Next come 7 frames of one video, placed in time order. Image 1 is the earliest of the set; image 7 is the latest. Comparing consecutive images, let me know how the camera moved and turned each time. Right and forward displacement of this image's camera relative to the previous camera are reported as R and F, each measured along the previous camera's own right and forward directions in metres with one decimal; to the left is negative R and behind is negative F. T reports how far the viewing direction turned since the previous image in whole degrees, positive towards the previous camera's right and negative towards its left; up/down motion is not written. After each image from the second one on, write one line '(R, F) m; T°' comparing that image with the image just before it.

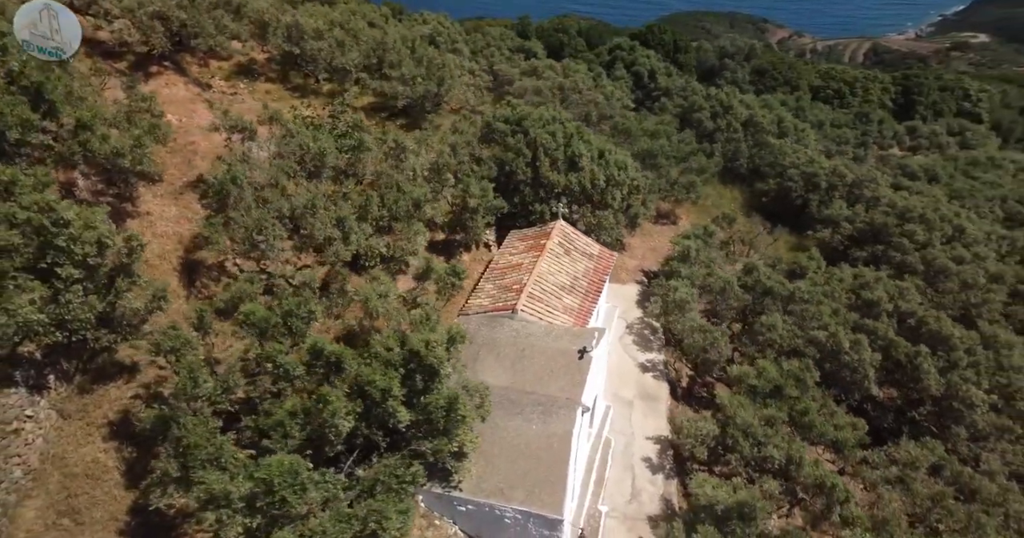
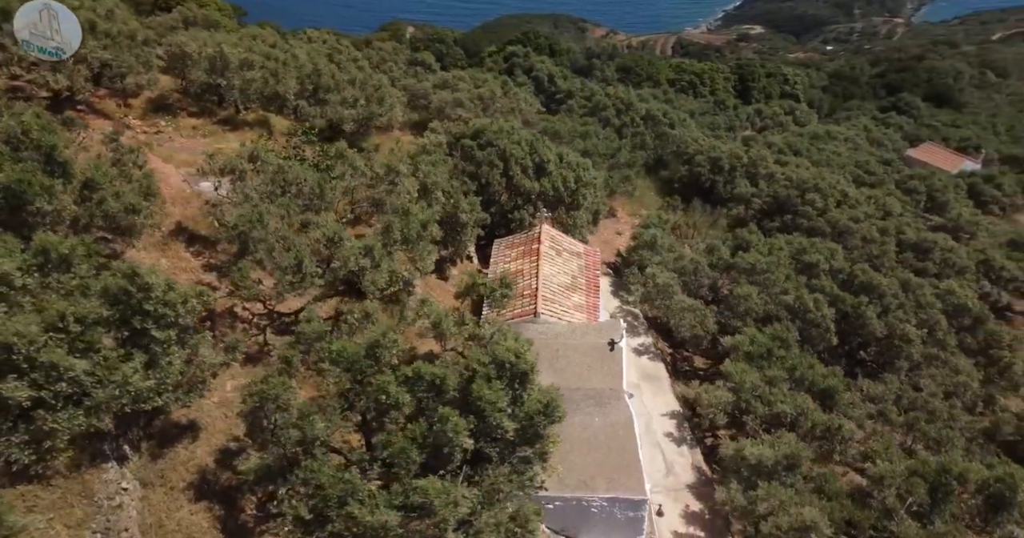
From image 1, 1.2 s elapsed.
(-4.0, -0.6) m; +14°
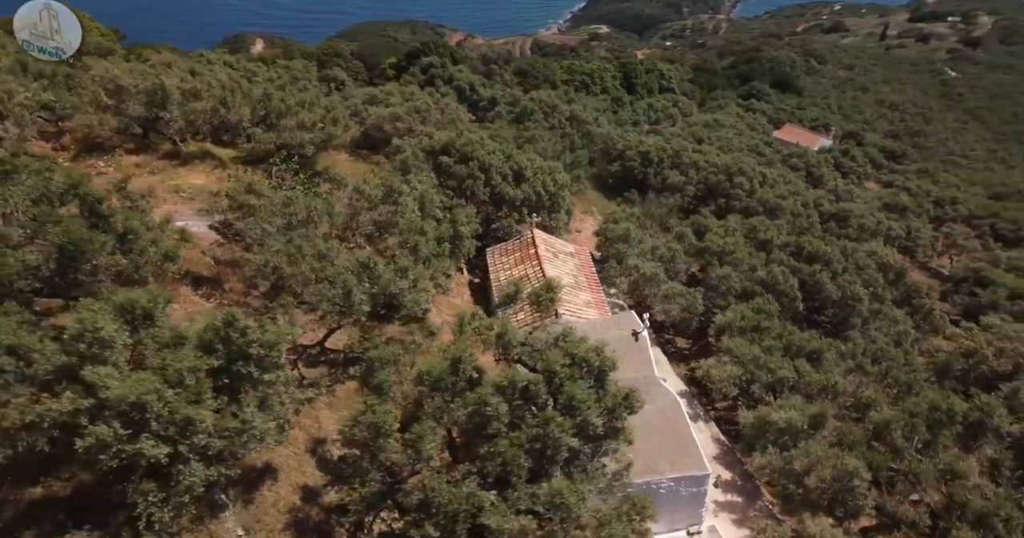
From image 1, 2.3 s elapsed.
(-3.6, -0.2) m; +12°
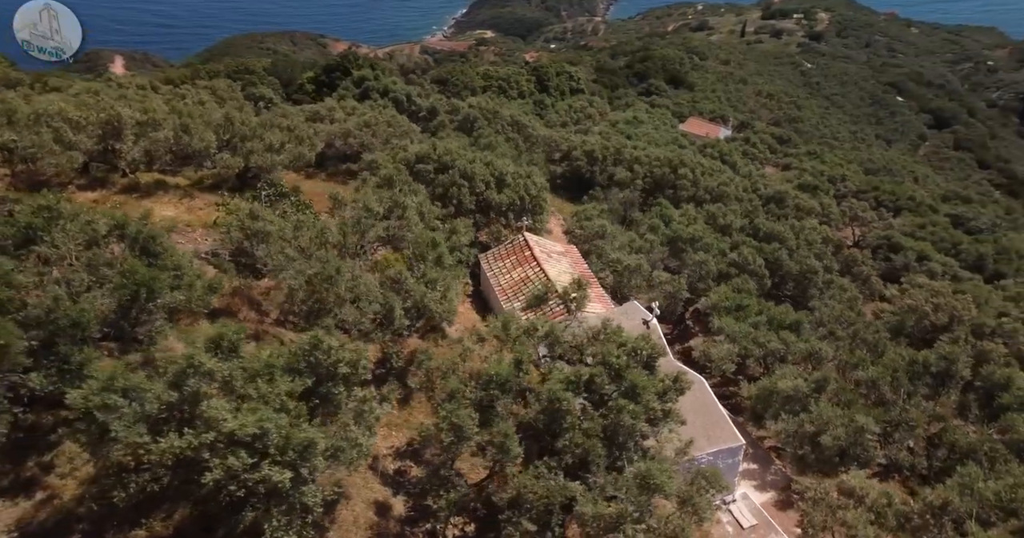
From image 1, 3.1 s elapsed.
(-2.9, -0.2) m; +9°
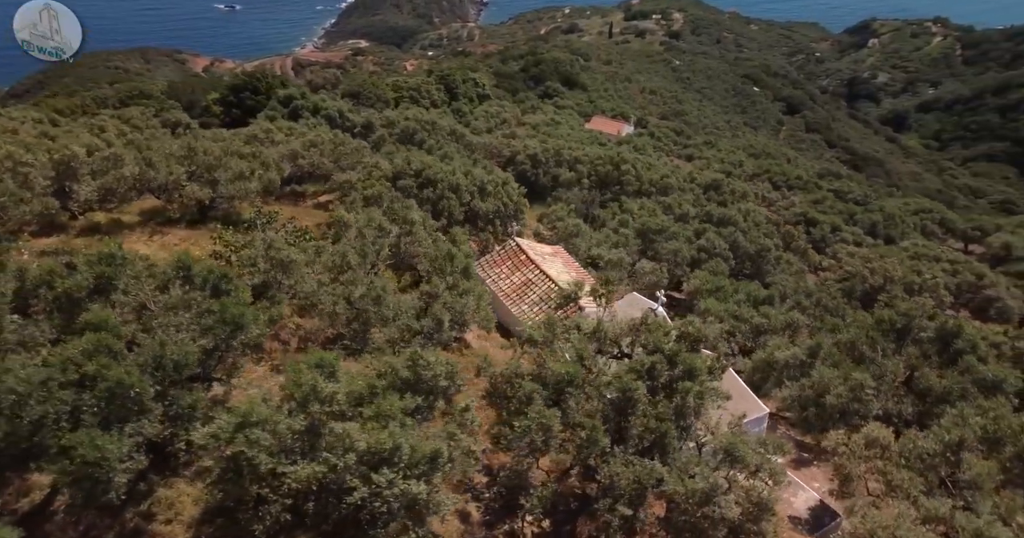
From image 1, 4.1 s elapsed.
(-3.2, -0.1) m; +10°
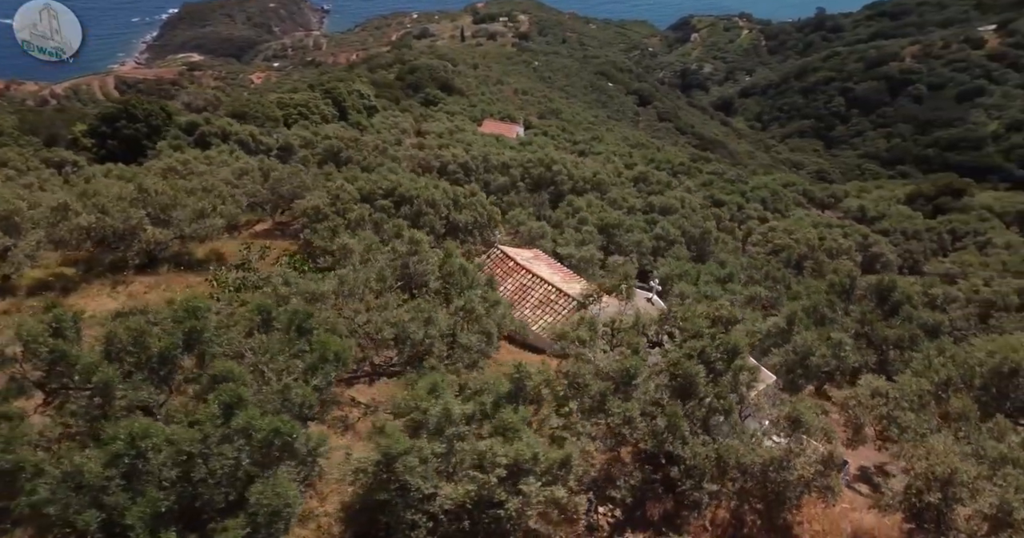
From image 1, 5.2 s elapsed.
(-3.6, +0.1) m; +11°
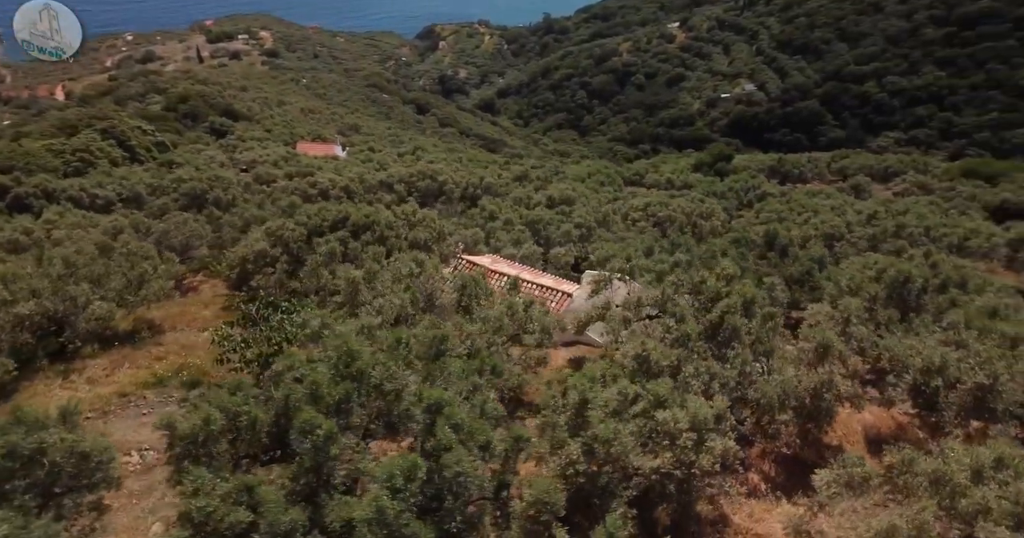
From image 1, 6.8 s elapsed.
(-5.3, +0.4) m; +18°
